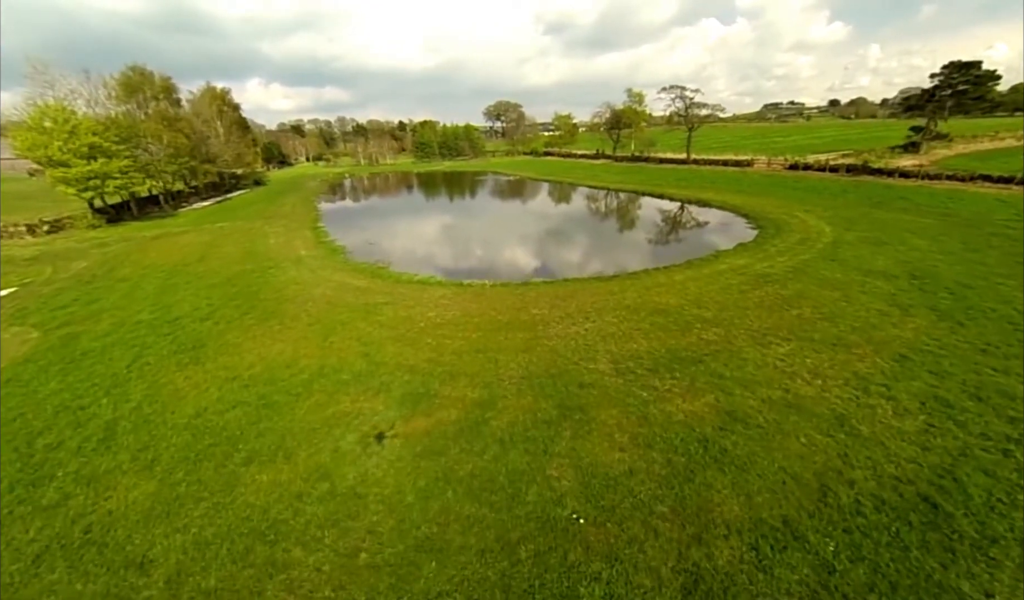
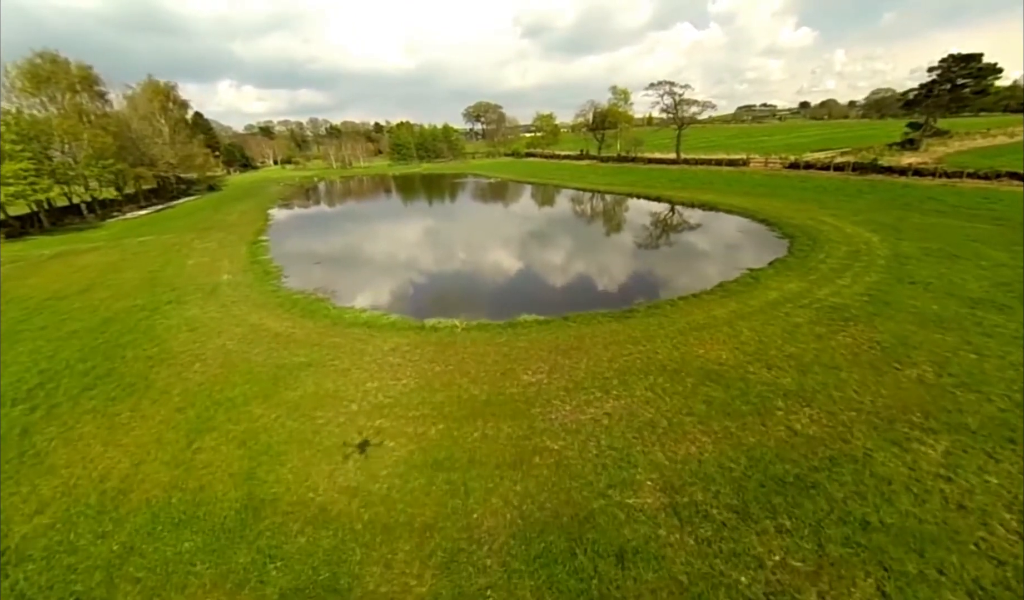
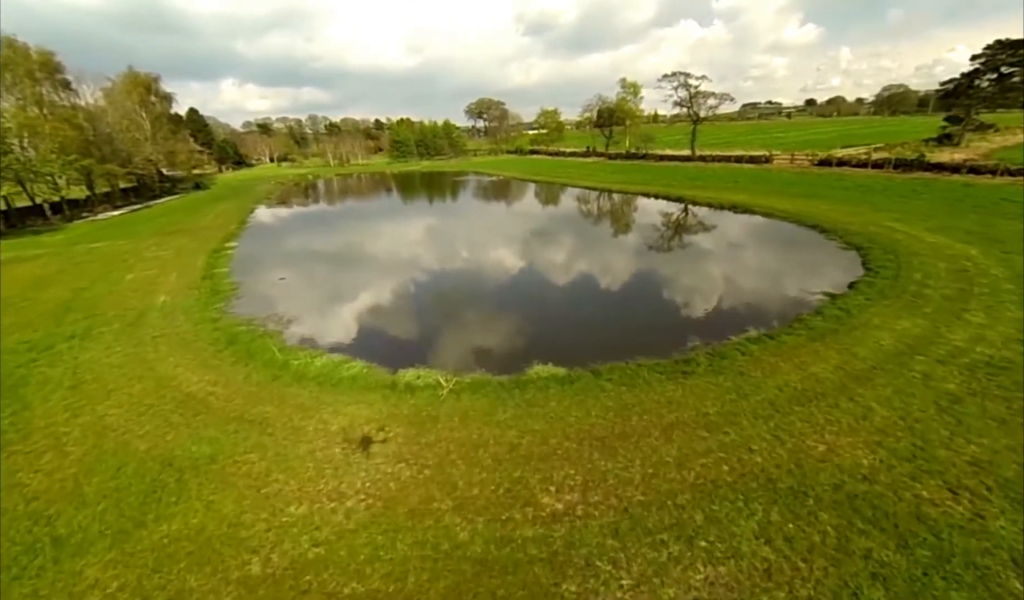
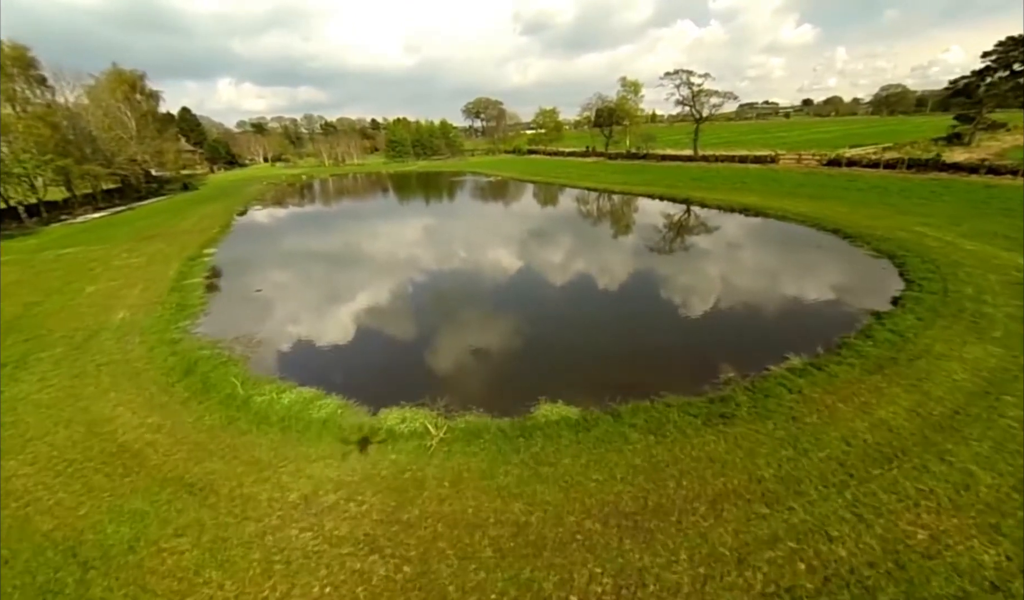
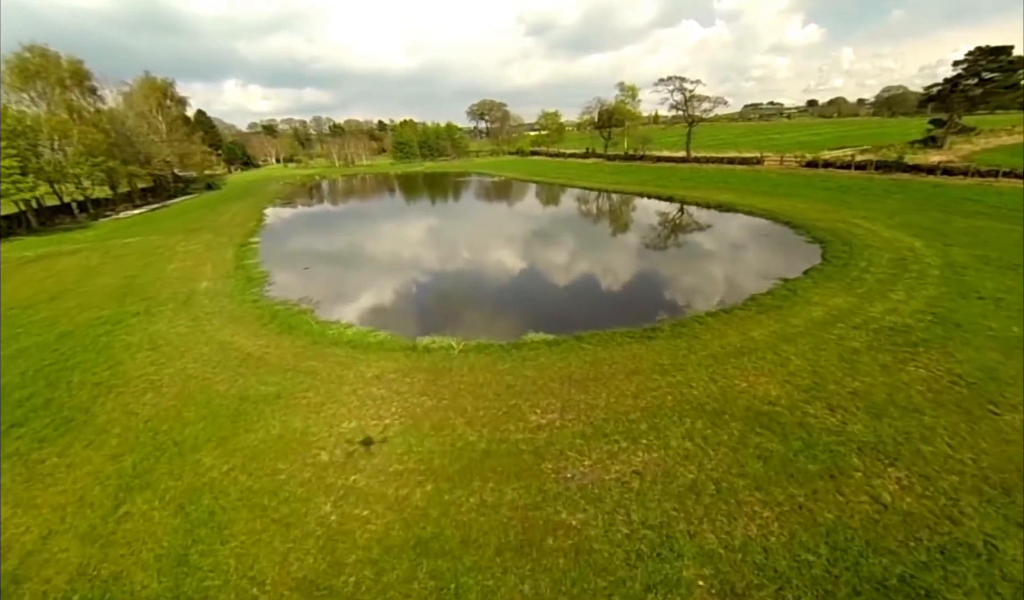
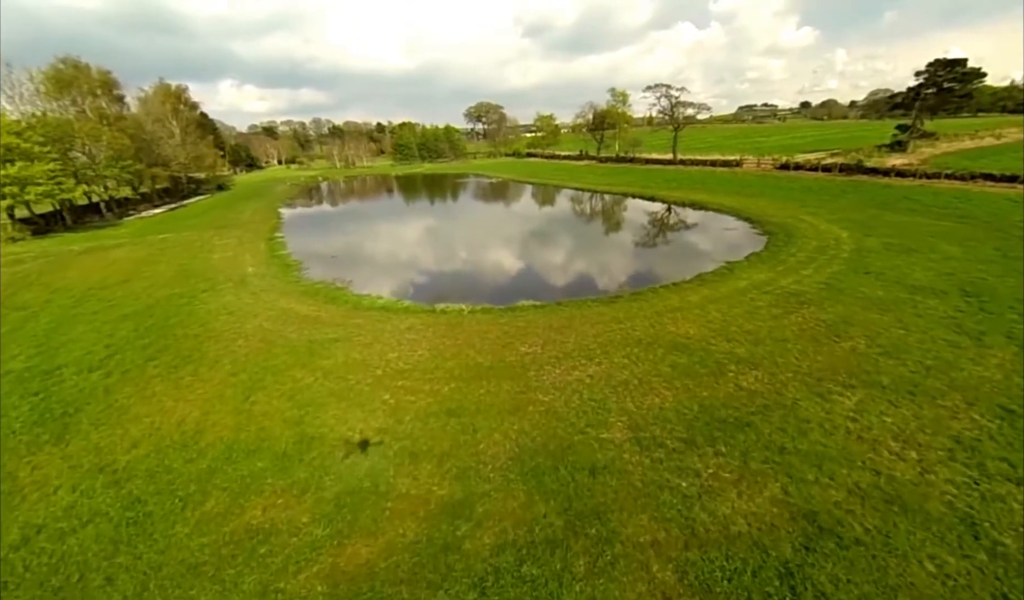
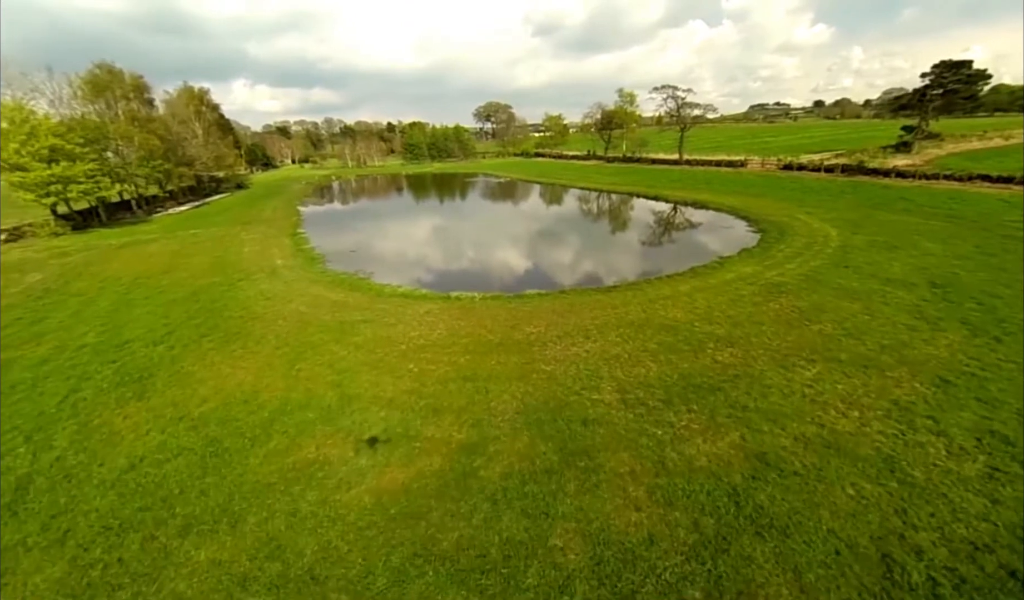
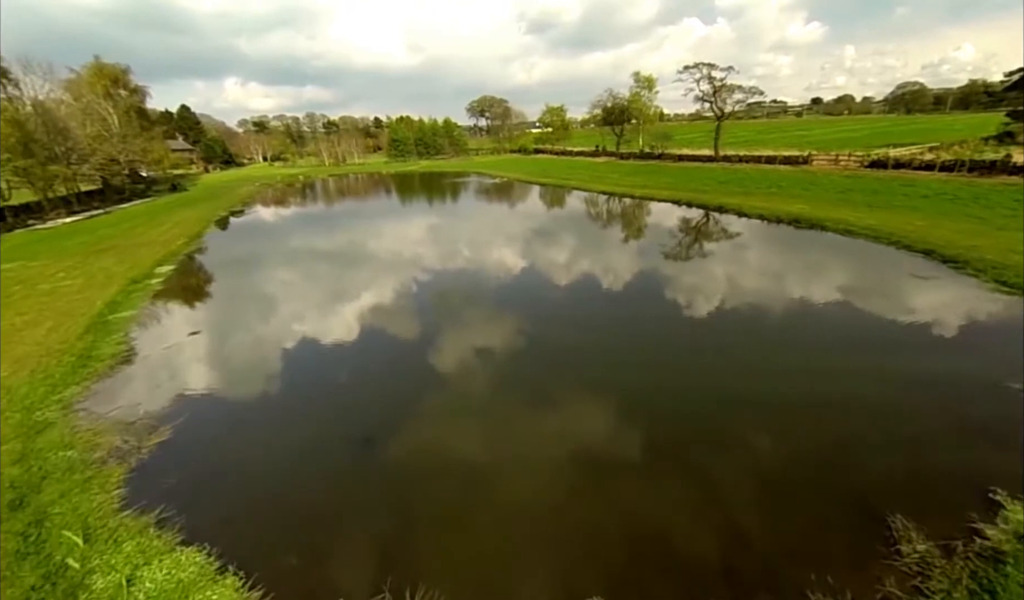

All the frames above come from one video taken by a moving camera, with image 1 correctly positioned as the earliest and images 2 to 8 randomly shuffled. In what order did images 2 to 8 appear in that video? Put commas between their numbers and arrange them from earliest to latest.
7, 6, 2, 5, 3, 4, 8
